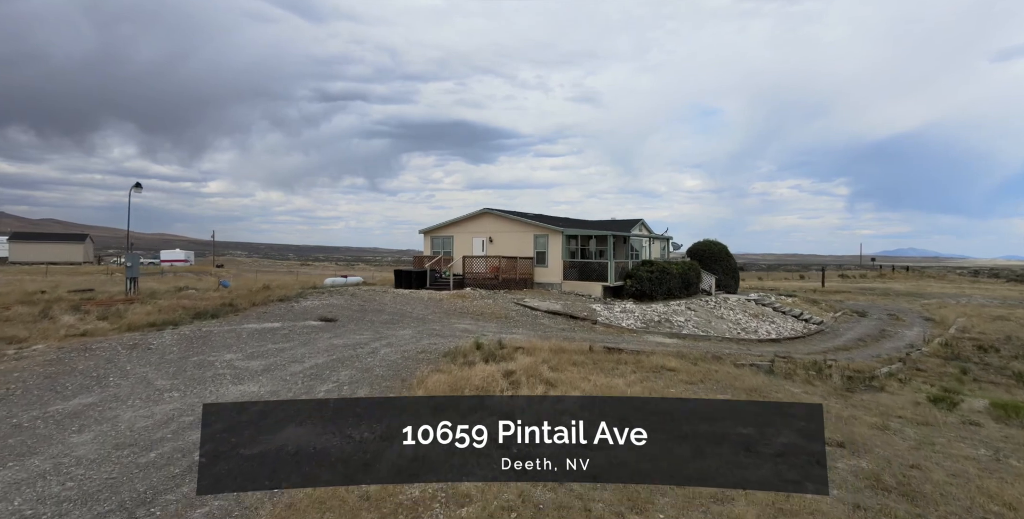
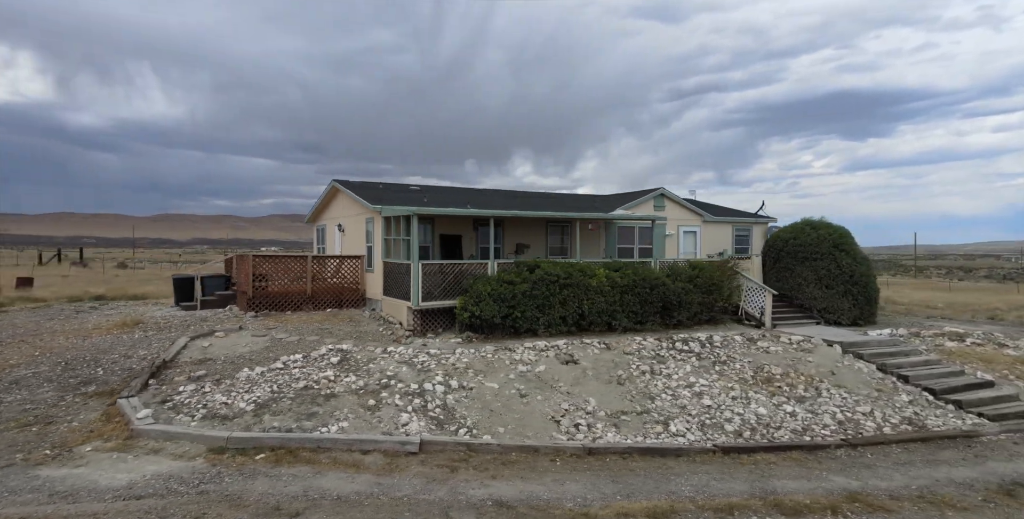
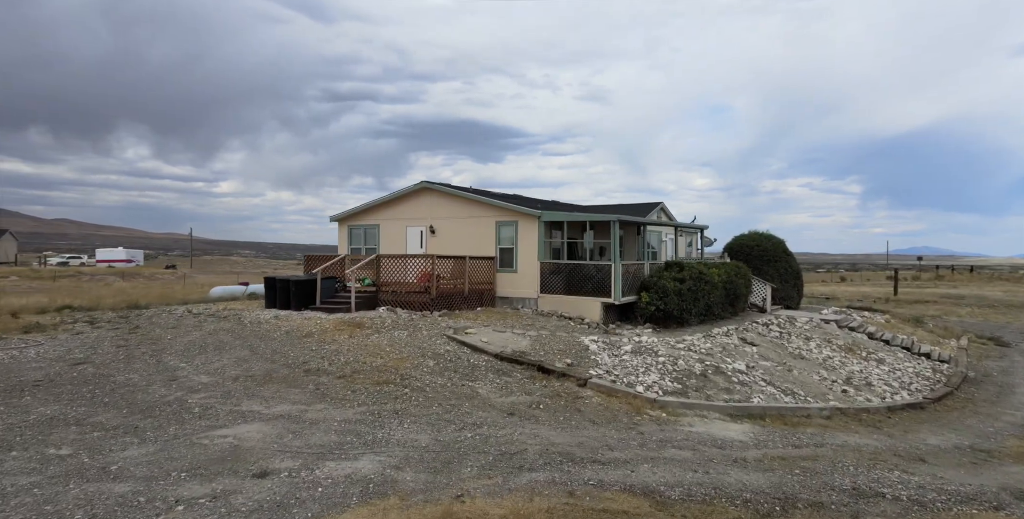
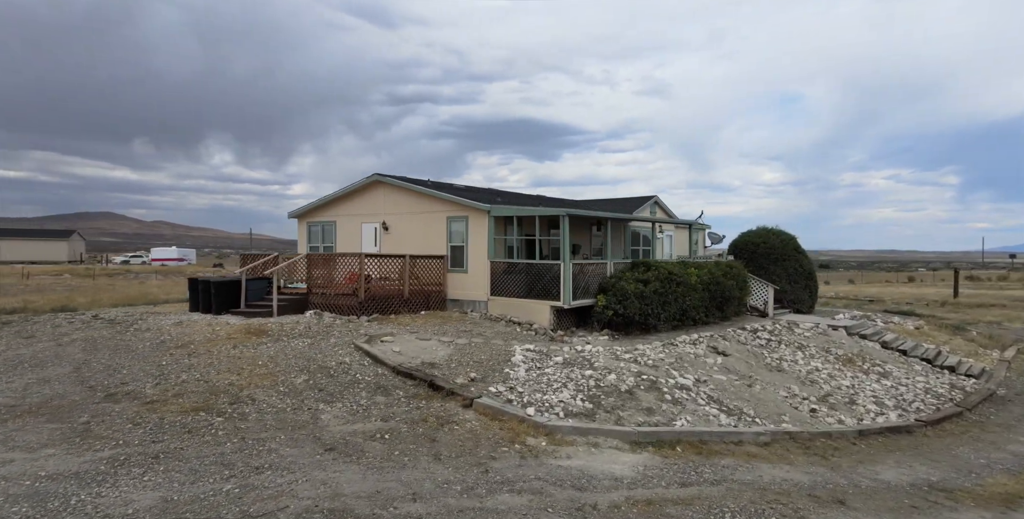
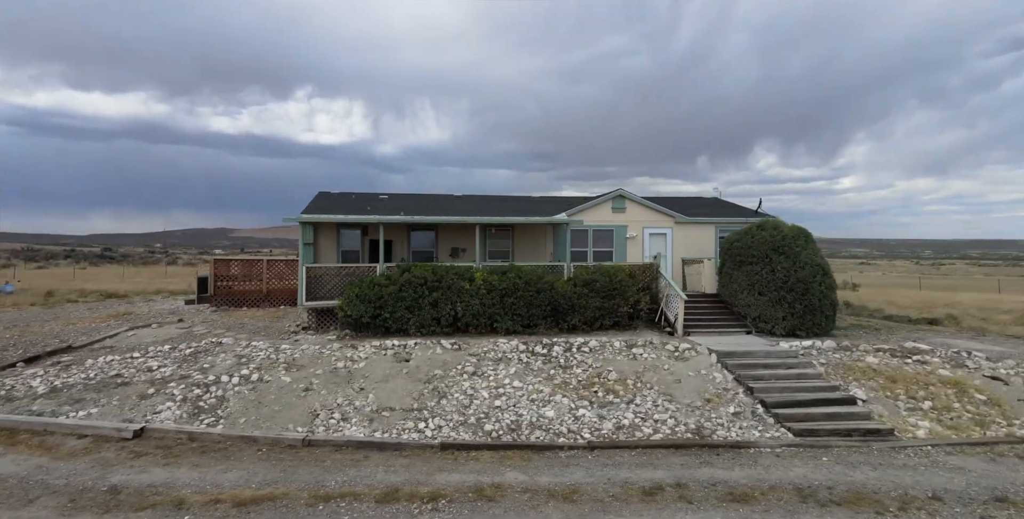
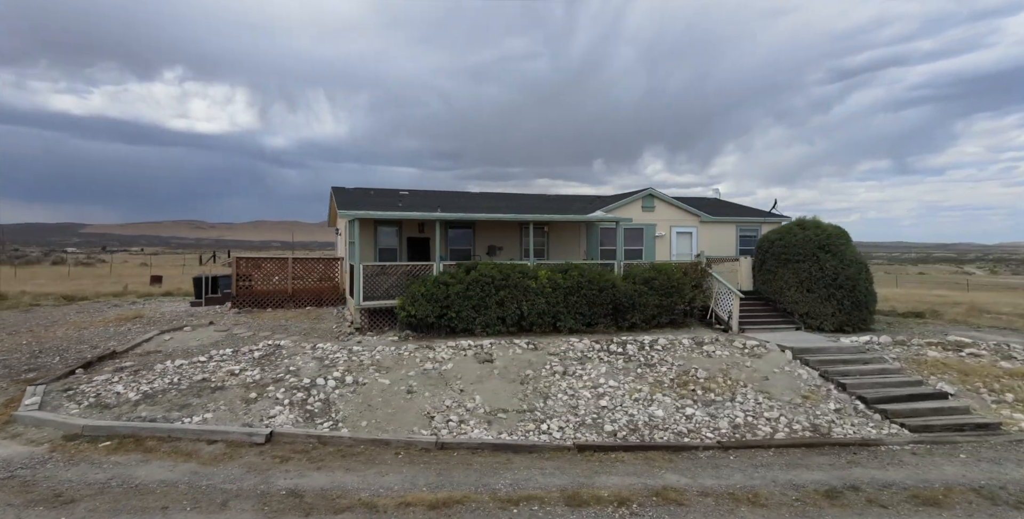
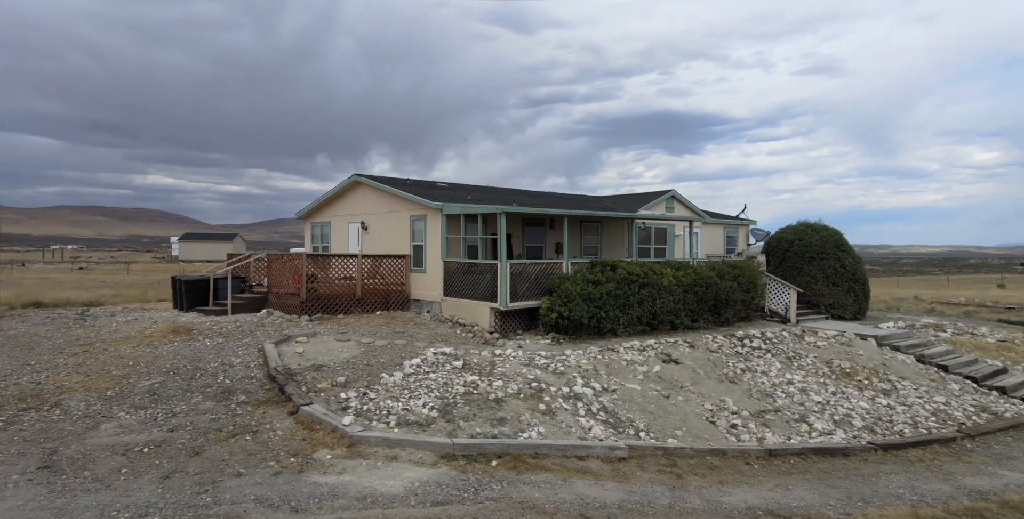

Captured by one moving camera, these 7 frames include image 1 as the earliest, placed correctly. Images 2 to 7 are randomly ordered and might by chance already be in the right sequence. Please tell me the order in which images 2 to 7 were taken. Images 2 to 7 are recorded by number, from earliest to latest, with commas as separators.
3, 4, 7, 2, 6, 5
